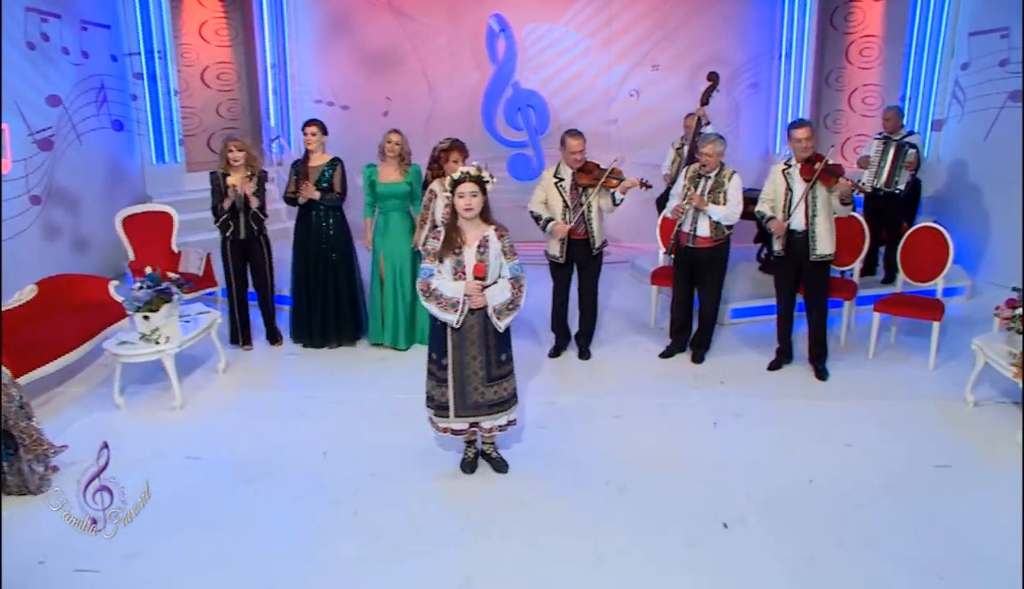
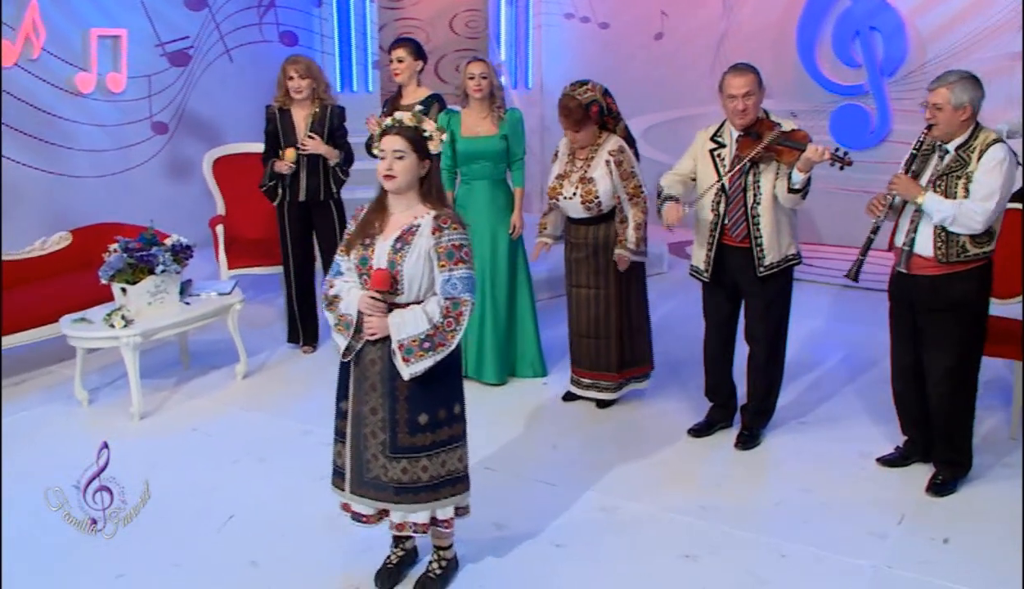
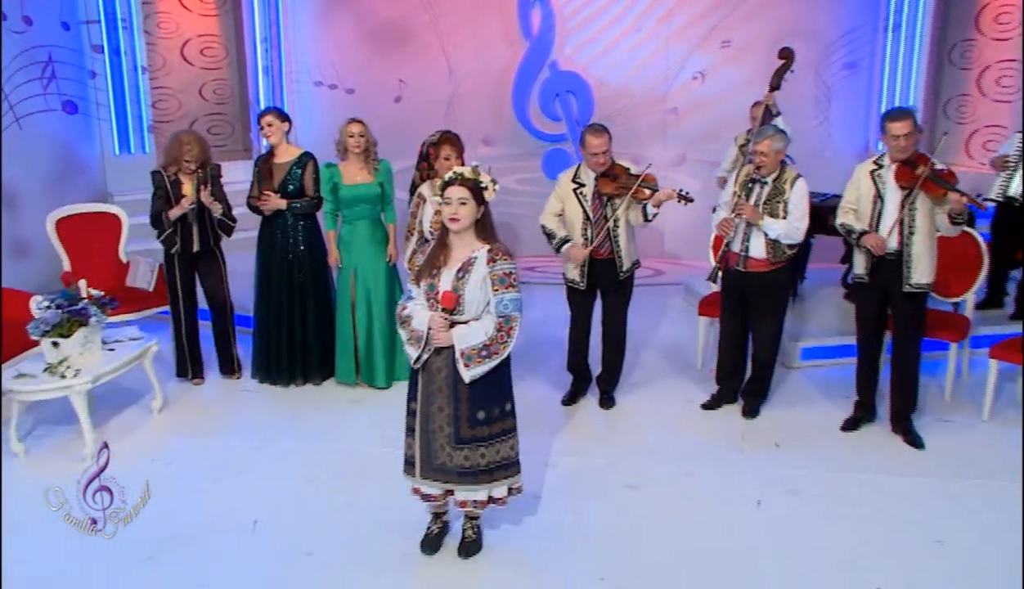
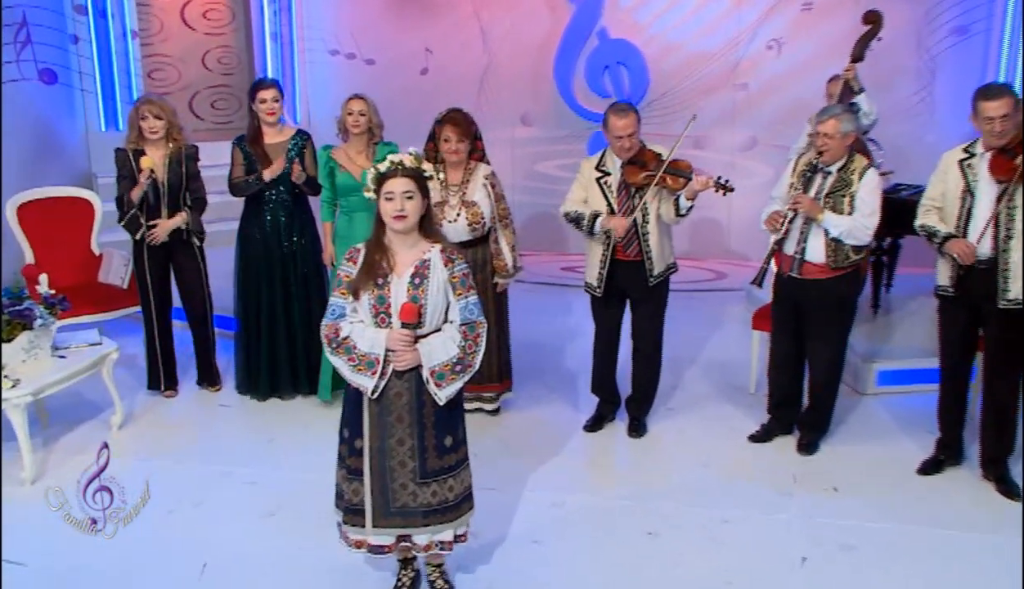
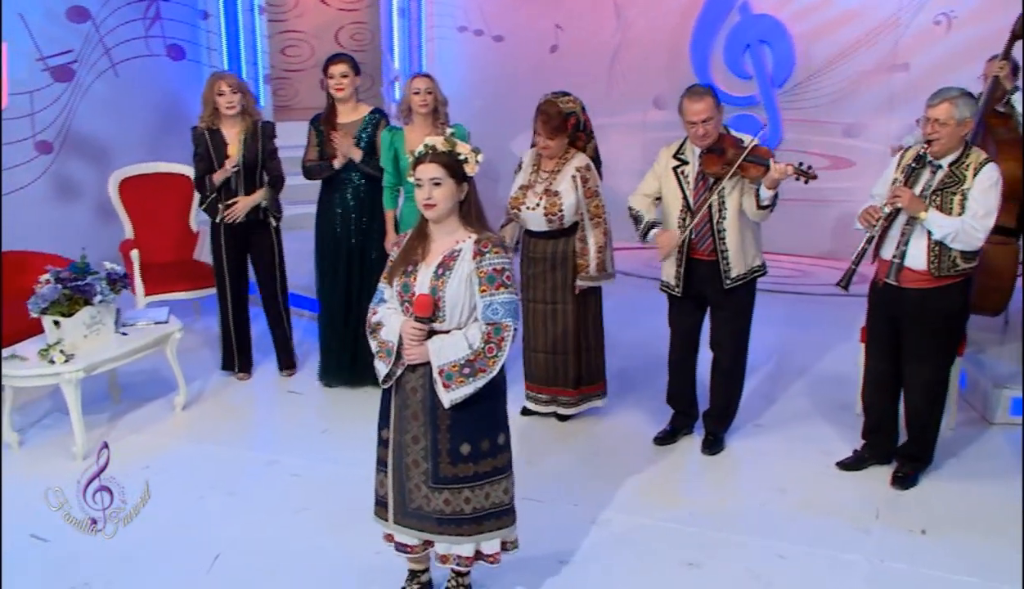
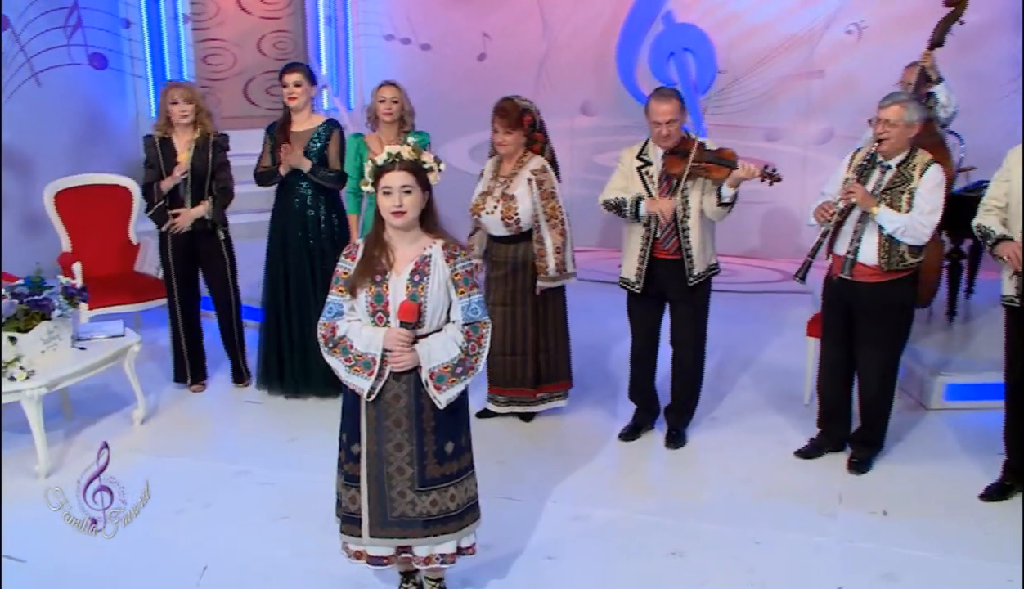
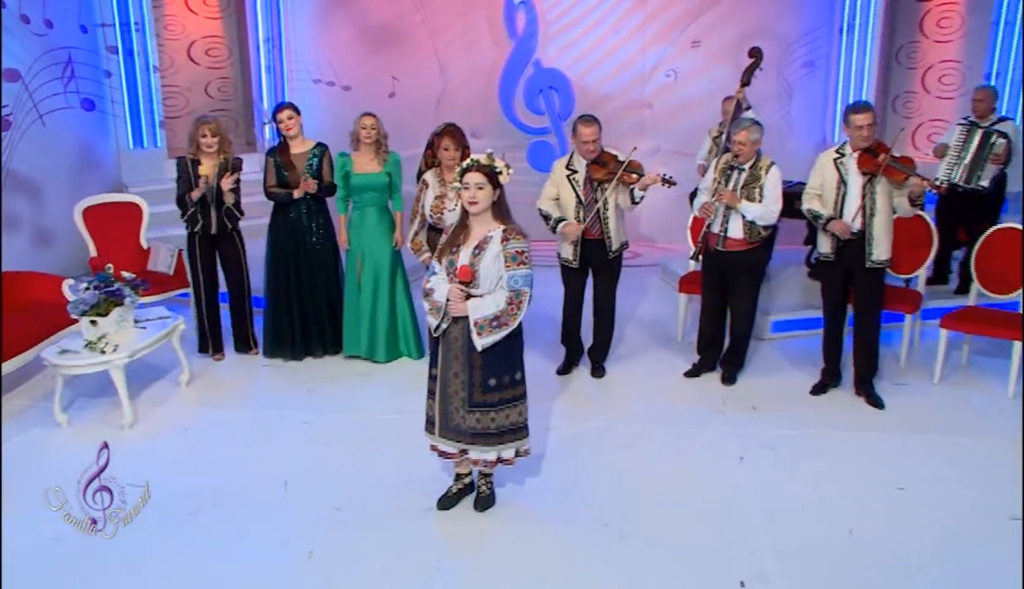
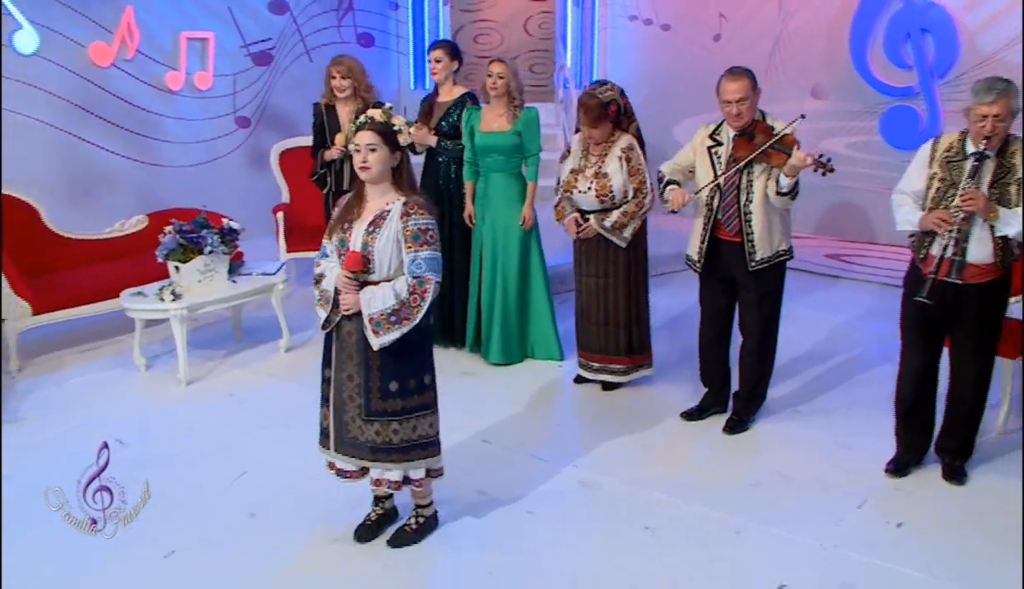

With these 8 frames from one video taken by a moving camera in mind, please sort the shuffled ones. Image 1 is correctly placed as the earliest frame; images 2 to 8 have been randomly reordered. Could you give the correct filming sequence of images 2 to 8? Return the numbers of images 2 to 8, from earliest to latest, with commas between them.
7, 3, 4, 6, 5, 2, 8
